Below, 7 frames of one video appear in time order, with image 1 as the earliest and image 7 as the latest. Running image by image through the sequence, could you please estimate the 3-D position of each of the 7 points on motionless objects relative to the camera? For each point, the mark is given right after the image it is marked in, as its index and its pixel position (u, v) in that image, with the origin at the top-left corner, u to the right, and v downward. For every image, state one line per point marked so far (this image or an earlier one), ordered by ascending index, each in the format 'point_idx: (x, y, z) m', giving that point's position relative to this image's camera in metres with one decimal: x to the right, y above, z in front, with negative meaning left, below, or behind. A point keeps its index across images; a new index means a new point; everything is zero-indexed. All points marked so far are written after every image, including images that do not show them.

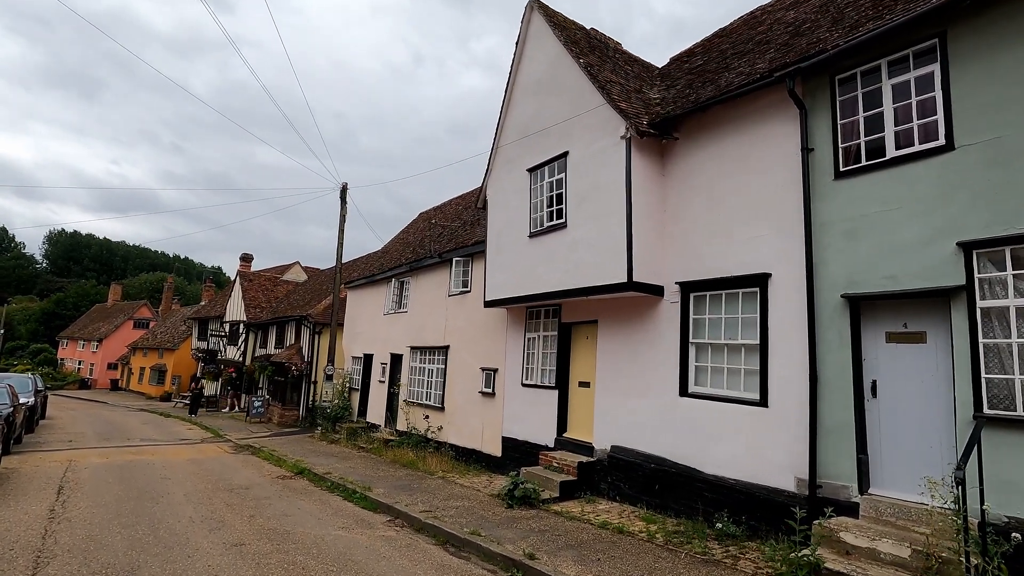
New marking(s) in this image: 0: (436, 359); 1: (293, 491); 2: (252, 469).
0: (-2.0, -1.9, +14.1) m
1: (-4.1, -3.8, +9.9) m
2: (-5.9, -4.1, +12.2) m
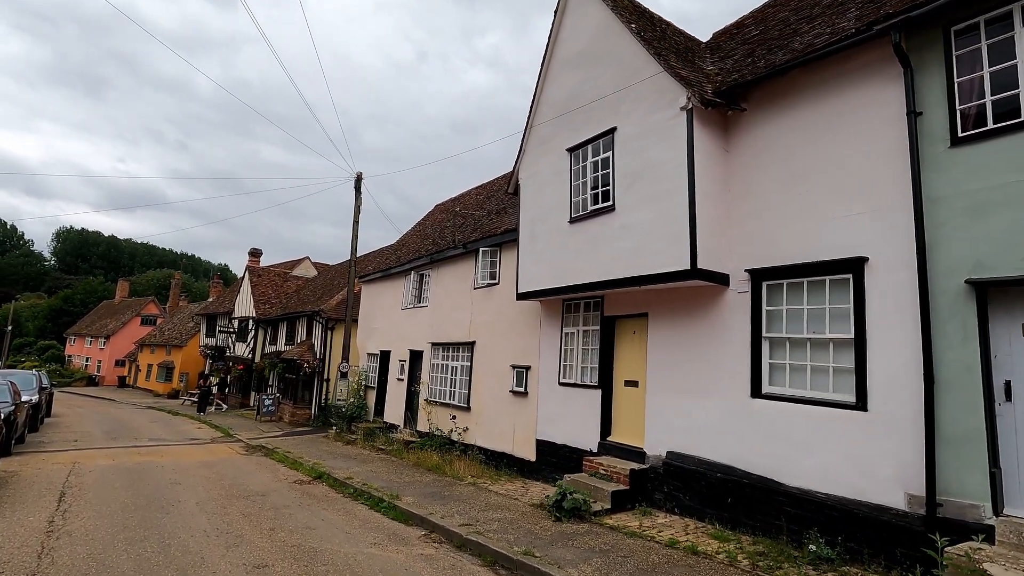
0: (-1.3, -1.7, +13.3) m
1: (-3.4, -3.6, +9.1) m
2: (-5.2, -4.0, +11.4) m
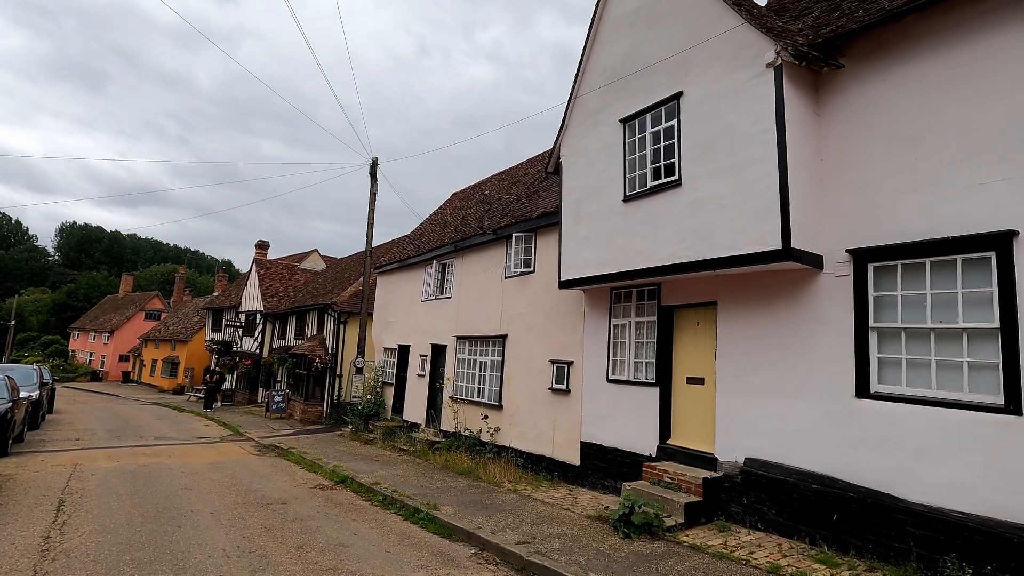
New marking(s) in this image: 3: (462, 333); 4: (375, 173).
0: (-0.5, -1.4, +12.3) m
1: (-2.6, -3.4, +8.2) m
2: (-4.5, -3.7, +10.5) m
3: (-1.2, -1.1, +13.3) m
4: (-4.6, +3.9, +18.1) m
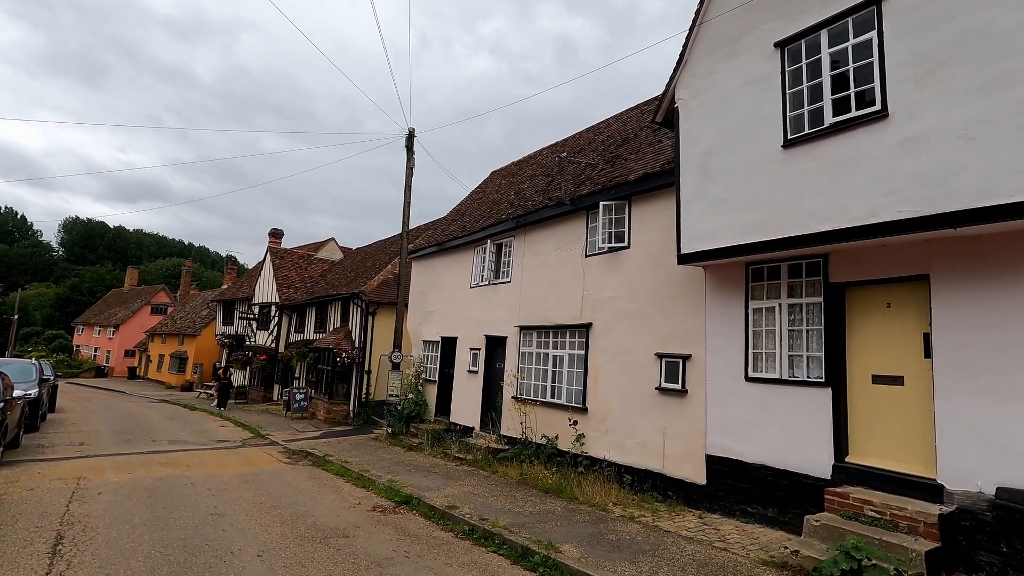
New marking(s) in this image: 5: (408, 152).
0: (+1.1, -1.0, +10.4) m
1: (-1.1, -3.0, +6.3) m
2: (-2.9, -3.3, +8.7) m
3: (+0.3, -0.7, +11.4) m
4: (-3.0, +4.3, +16.1) m
5: (-3.1, +4.1, +16.0) m
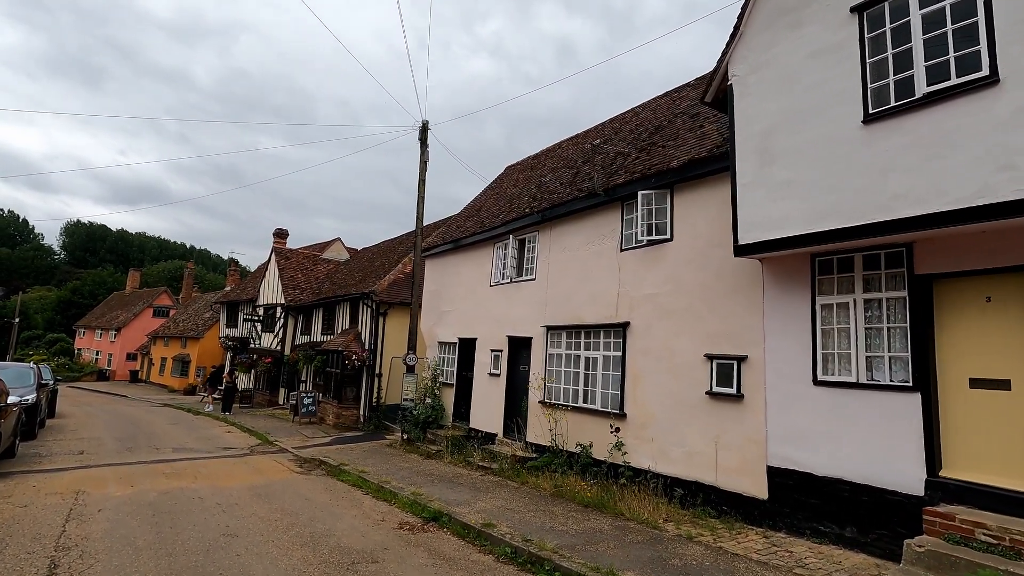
0: (+1.6, -1.0, +9.7) m
1: (-0.6, -3.0, +5.6) m
2: (-2.4, -3.3, +8.0) m
3: (+0.9, -0.7, +10.7) m
4: (-2.5, +4.3, +15.4) m
5: (-2.6, +4.1, +15.3) m
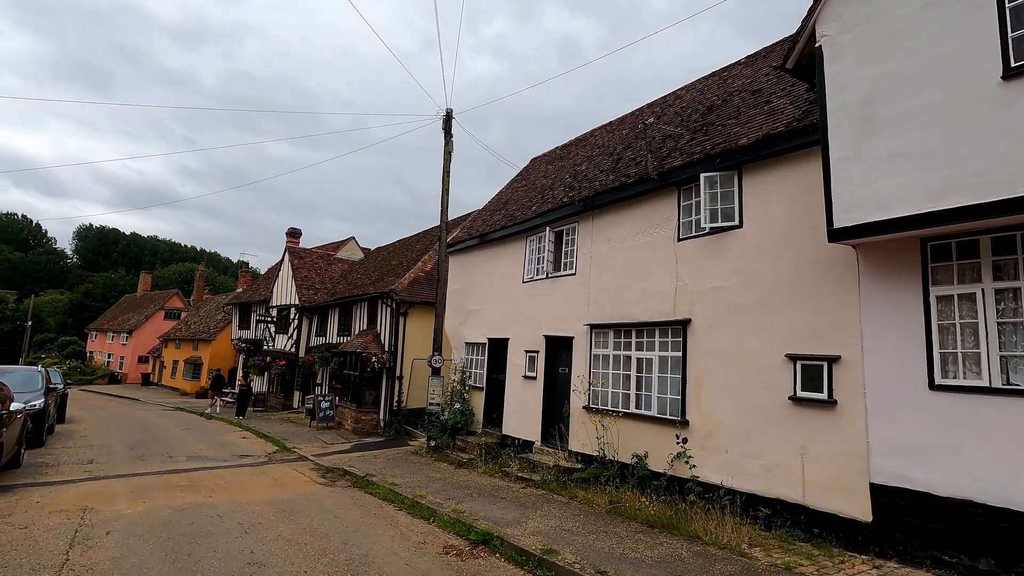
0: (+2.3, -0.9, +8.8) m
1: (+0.1, -2.9, +4.7) m
2: (-1.6, -3.2, +7.1) m
3: (+1.6, -0.6, +9.8) m
4: (-1.7, +4.4, +14.6) m
5: (-1.8, +4.2, +14.5) m
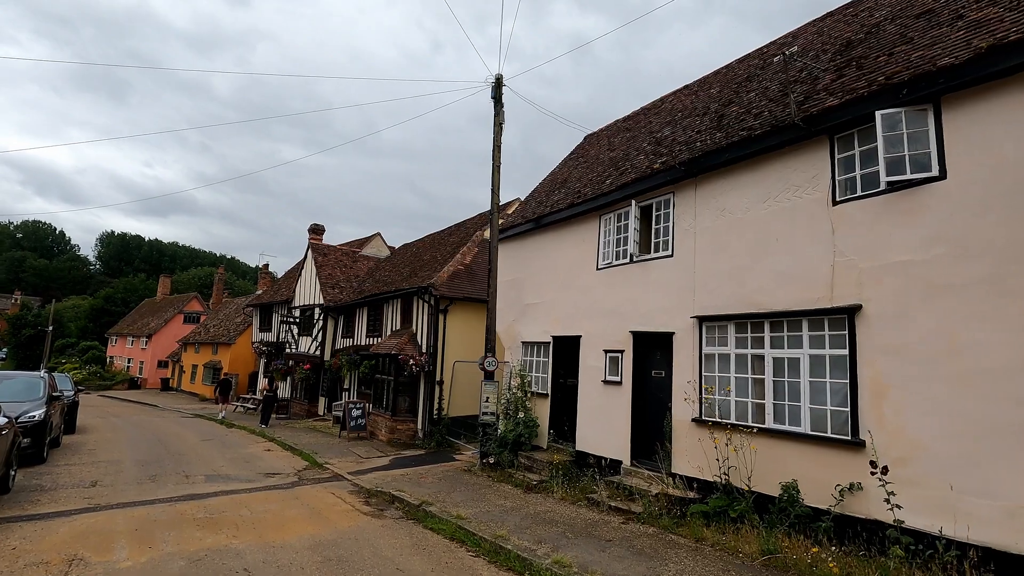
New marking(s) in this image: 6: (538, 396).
0: (+3.7, -0.6, +6.8) m
1: (+1.4, -2.6, +2.8) m
2: (-0.3, -3.0, +5.2) m
3: (+3.0, -0.3, +7.8) m
4: (-0.2, +4.6, +12.7) m
5: (-0.3, +4.4, +12.6) m
6: (+0.6, -2.2, +11.3) m
